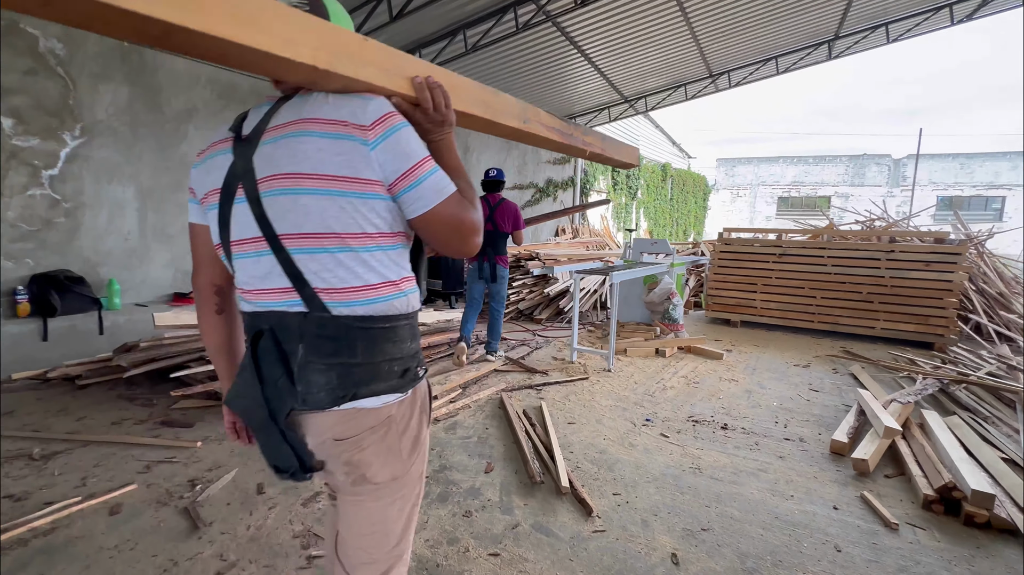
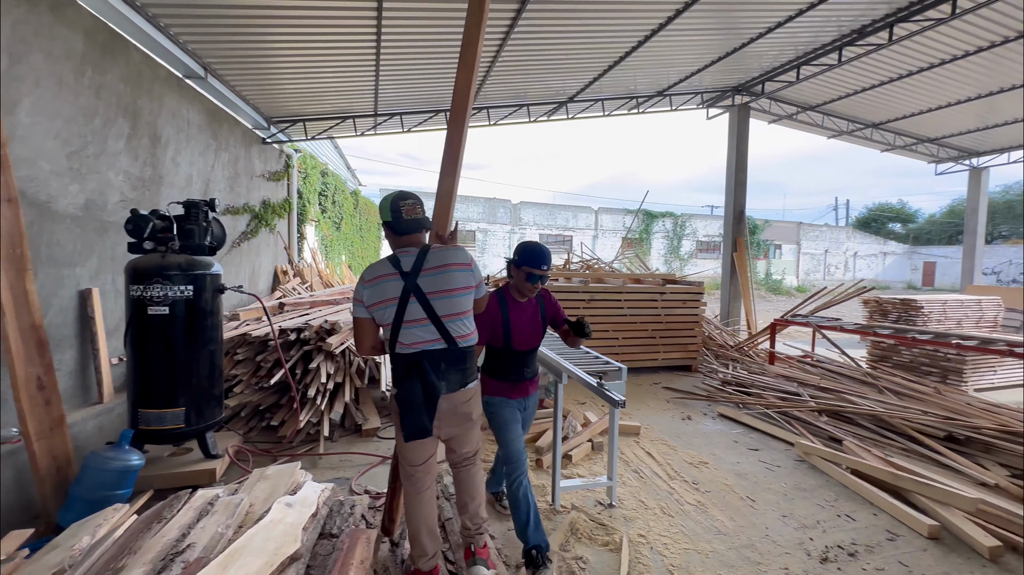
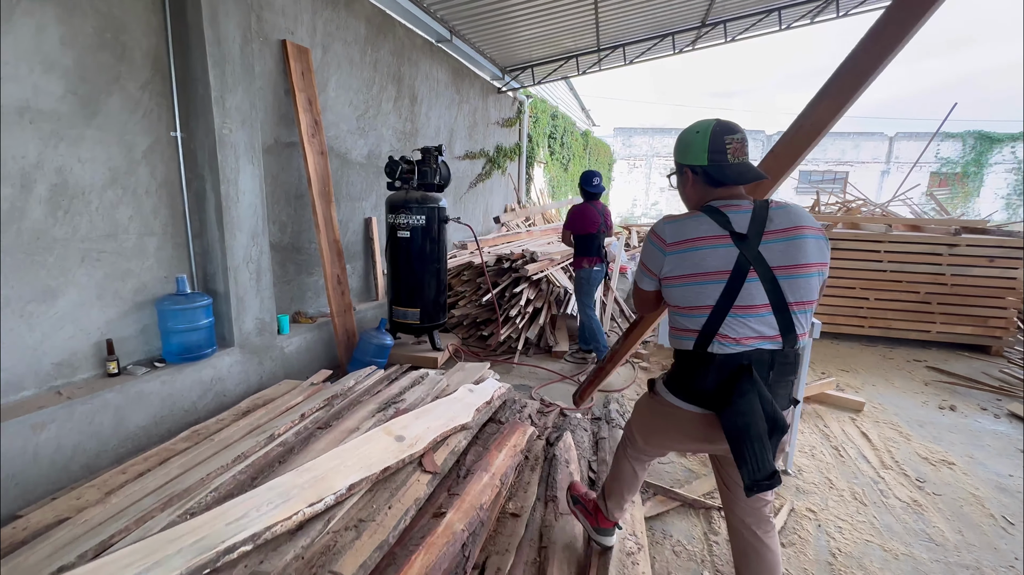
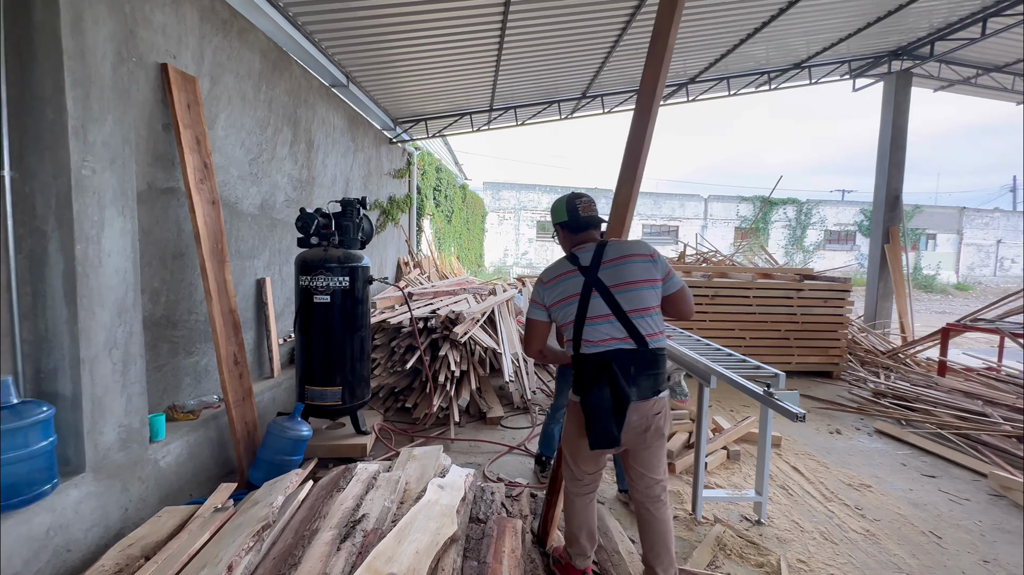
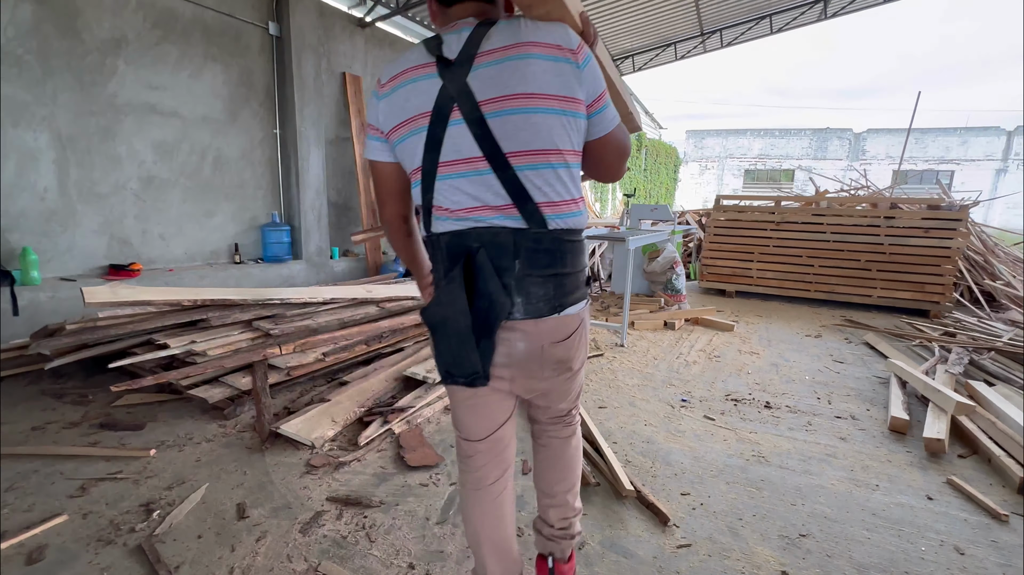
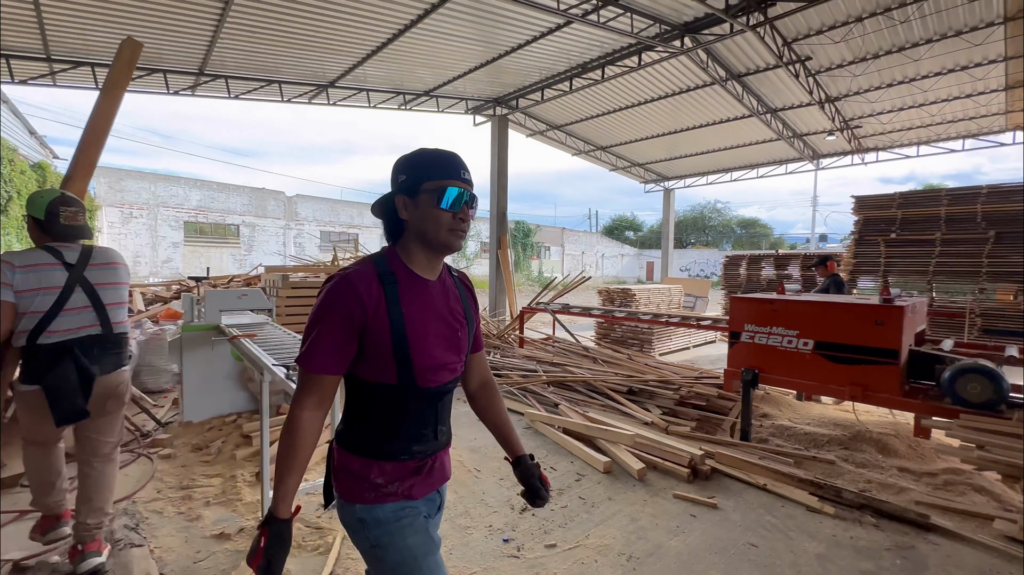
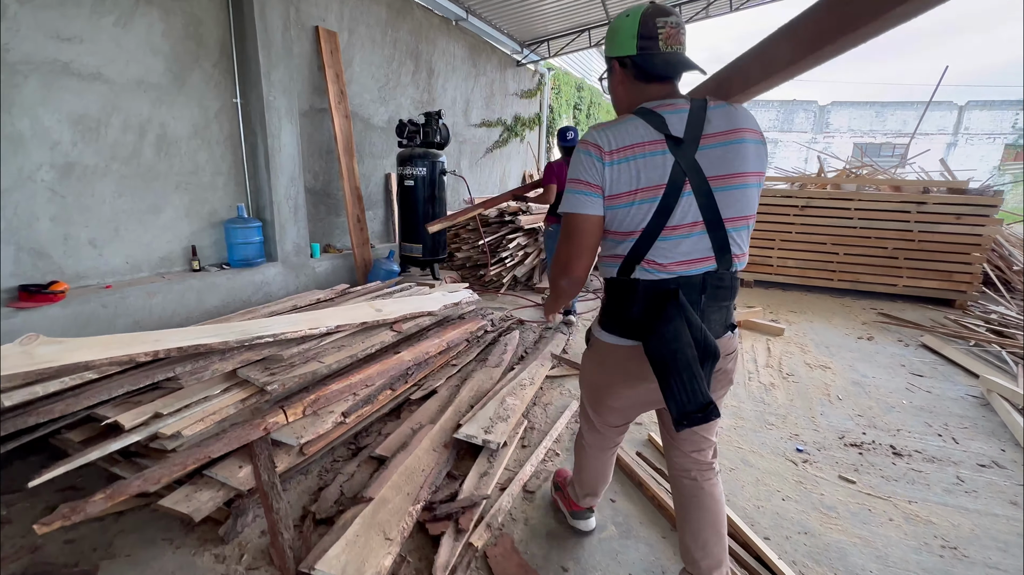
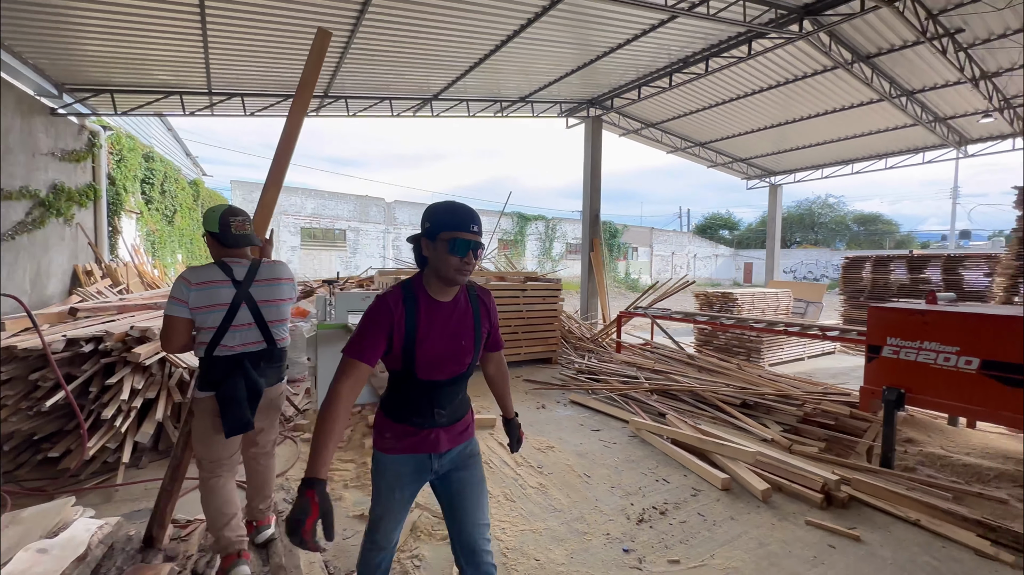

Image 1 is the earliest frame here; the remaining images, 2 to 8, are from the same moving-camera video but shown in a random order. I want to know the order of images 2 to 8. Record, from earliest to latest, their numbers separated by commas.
5, 7, 3, 4, 2, 8, 6
